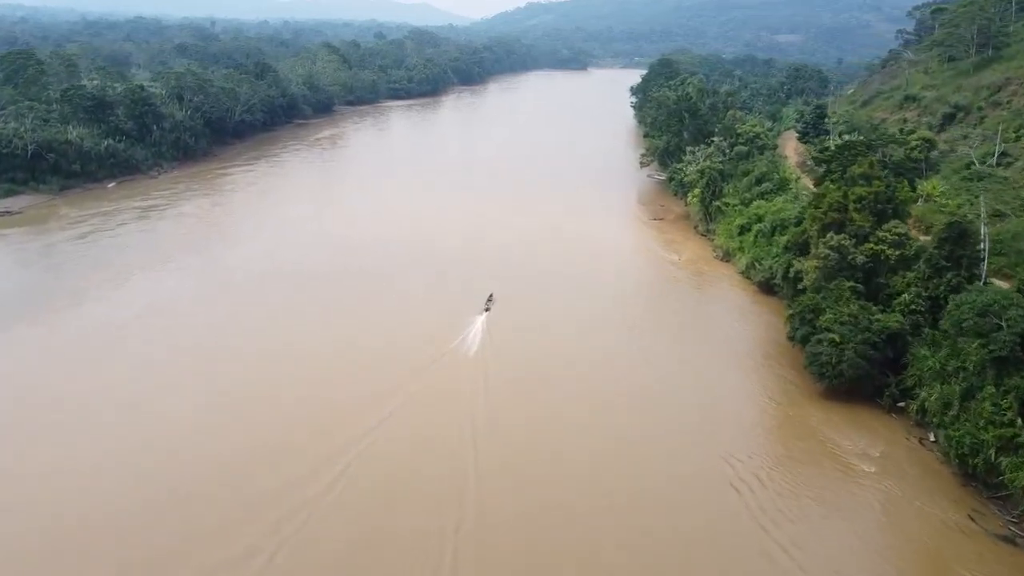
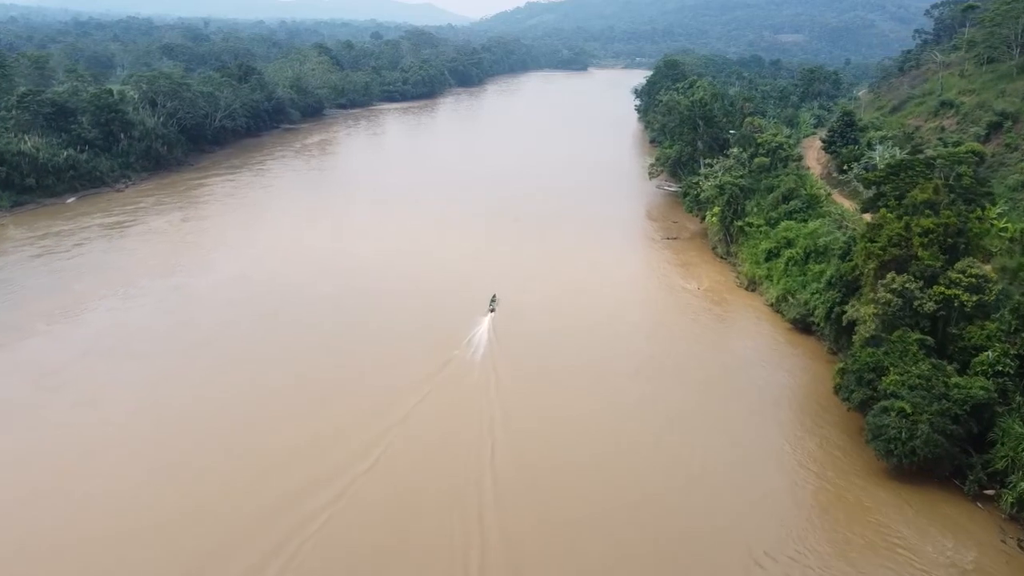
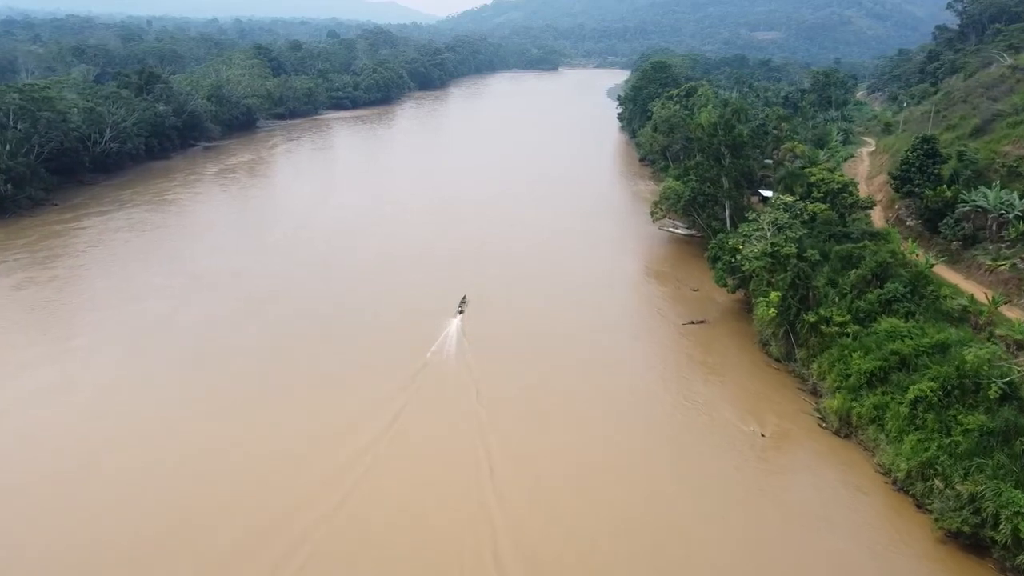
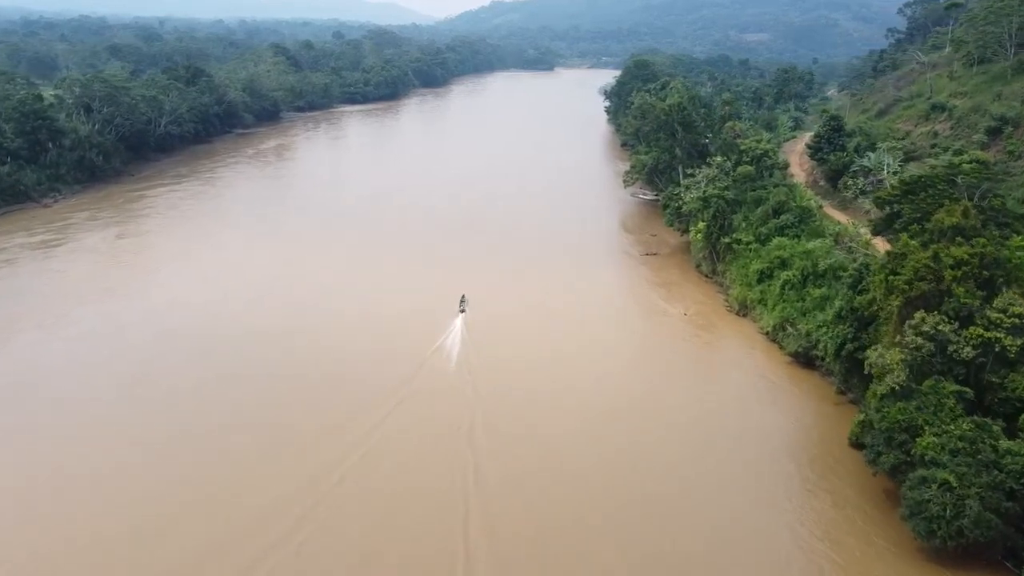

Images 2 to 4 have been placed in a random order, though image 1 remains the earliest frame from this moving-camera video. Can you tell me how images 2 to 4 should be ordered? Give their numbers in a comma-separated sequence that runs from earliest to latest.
2, 4, 3
